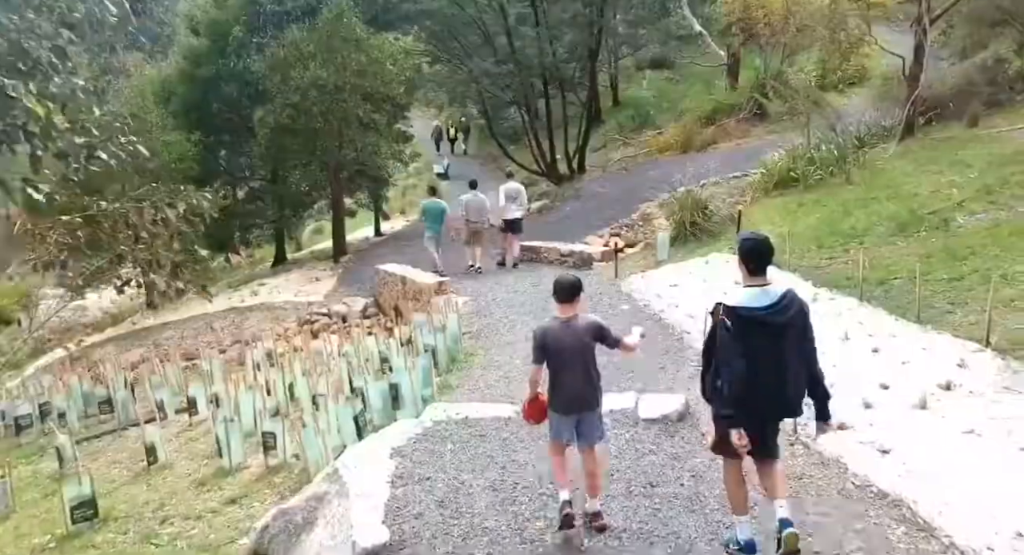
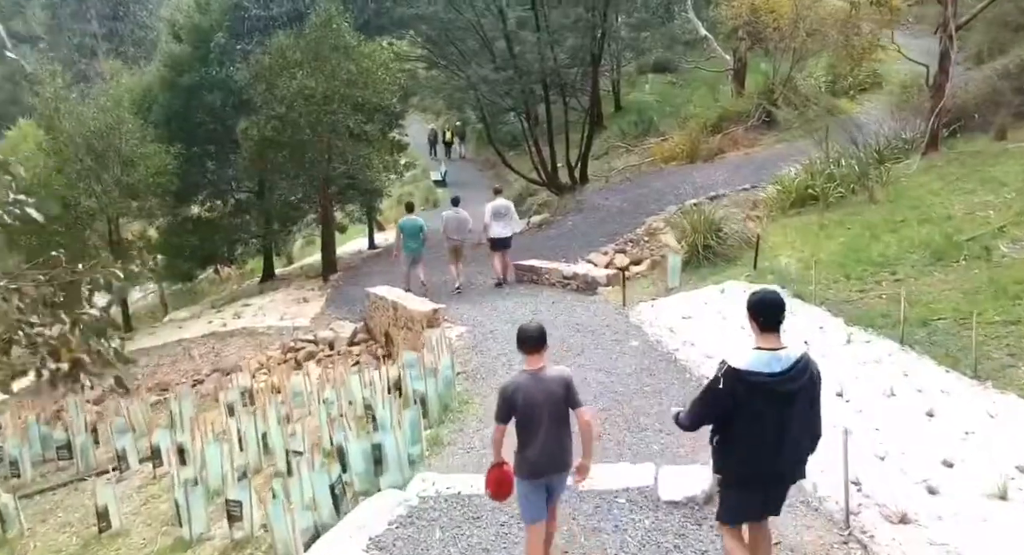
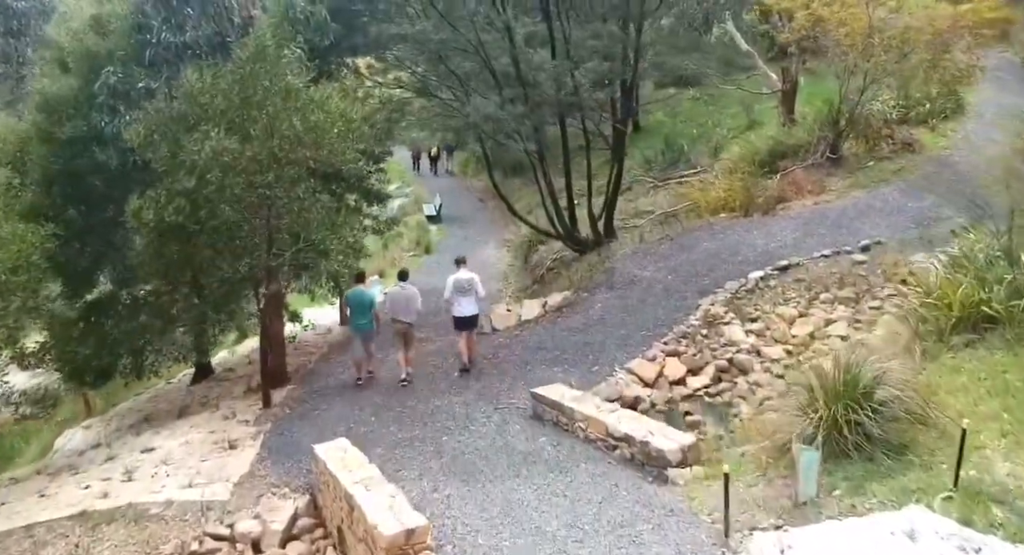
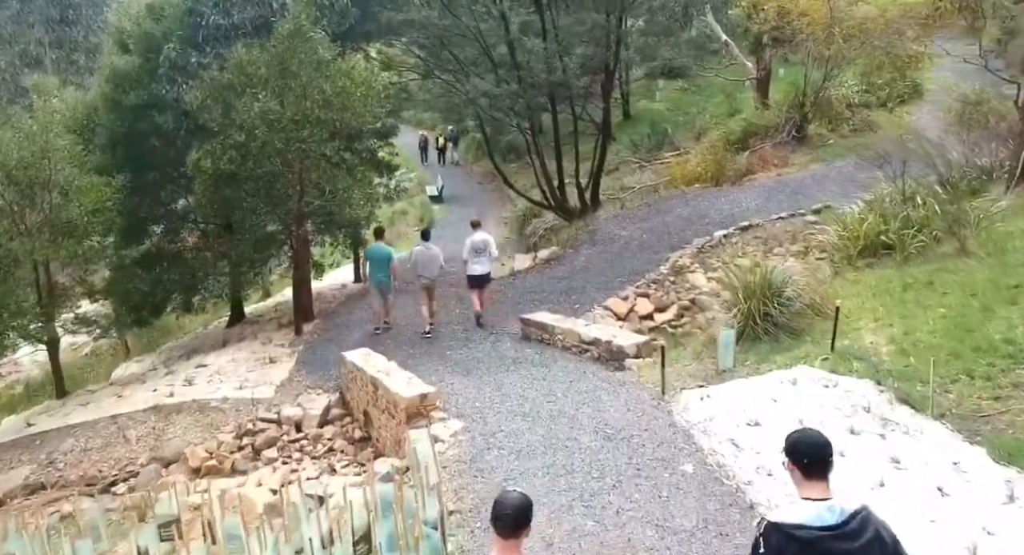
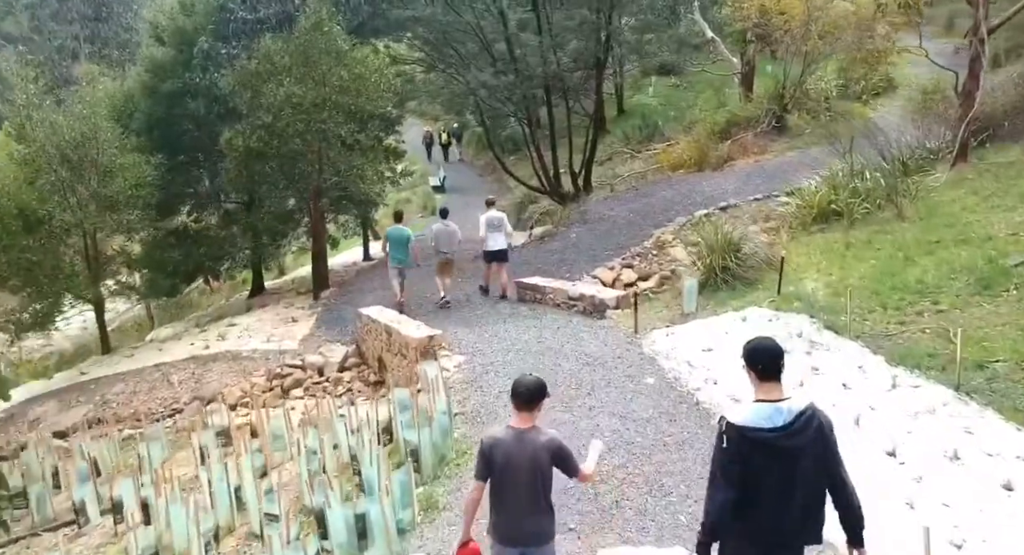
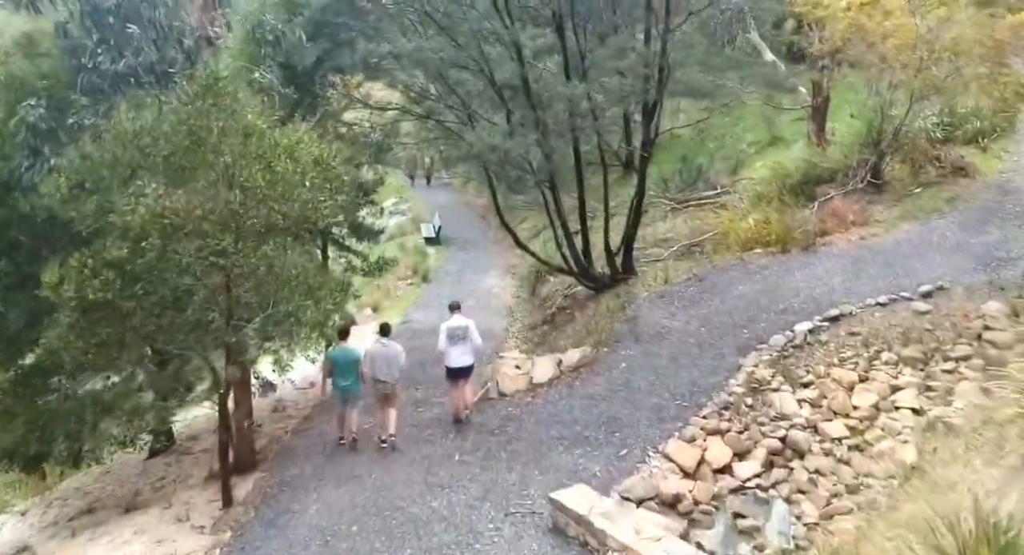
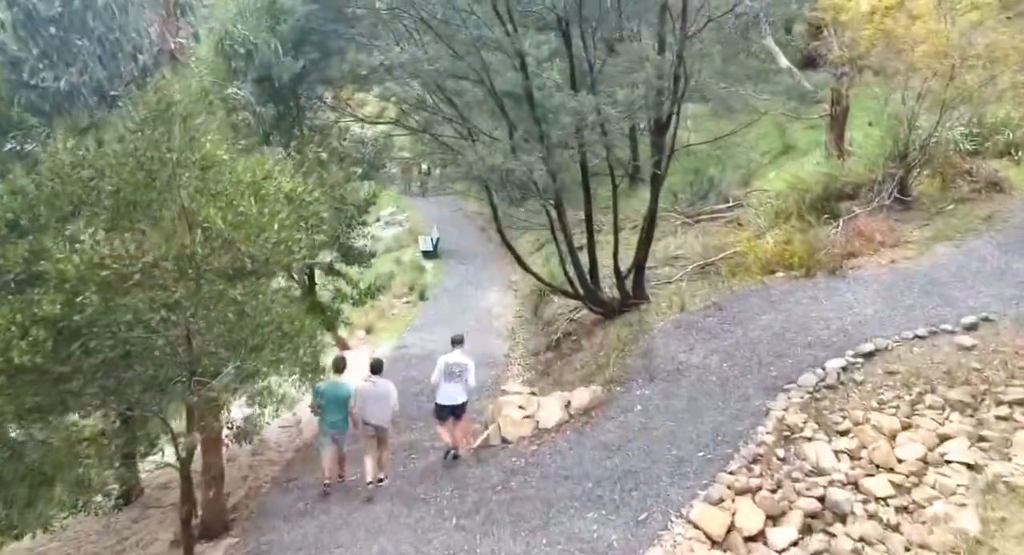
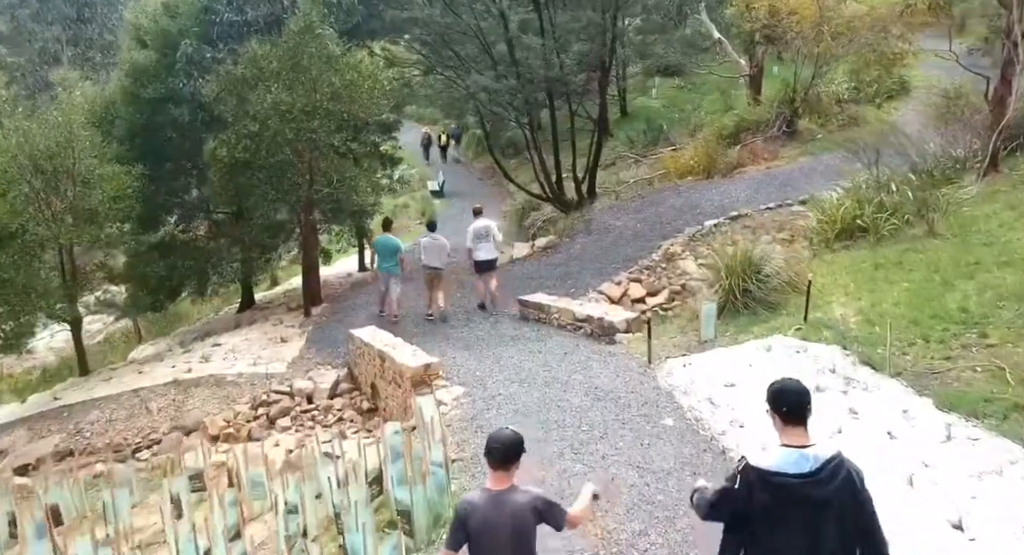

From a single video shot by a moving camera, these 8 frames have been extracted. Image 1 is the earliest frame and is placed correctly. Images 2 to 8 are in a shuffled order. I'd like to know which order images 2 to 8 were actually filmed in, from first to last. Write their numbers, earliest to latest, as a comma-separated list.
2, 5, 8, 4, 3, 6, 7
